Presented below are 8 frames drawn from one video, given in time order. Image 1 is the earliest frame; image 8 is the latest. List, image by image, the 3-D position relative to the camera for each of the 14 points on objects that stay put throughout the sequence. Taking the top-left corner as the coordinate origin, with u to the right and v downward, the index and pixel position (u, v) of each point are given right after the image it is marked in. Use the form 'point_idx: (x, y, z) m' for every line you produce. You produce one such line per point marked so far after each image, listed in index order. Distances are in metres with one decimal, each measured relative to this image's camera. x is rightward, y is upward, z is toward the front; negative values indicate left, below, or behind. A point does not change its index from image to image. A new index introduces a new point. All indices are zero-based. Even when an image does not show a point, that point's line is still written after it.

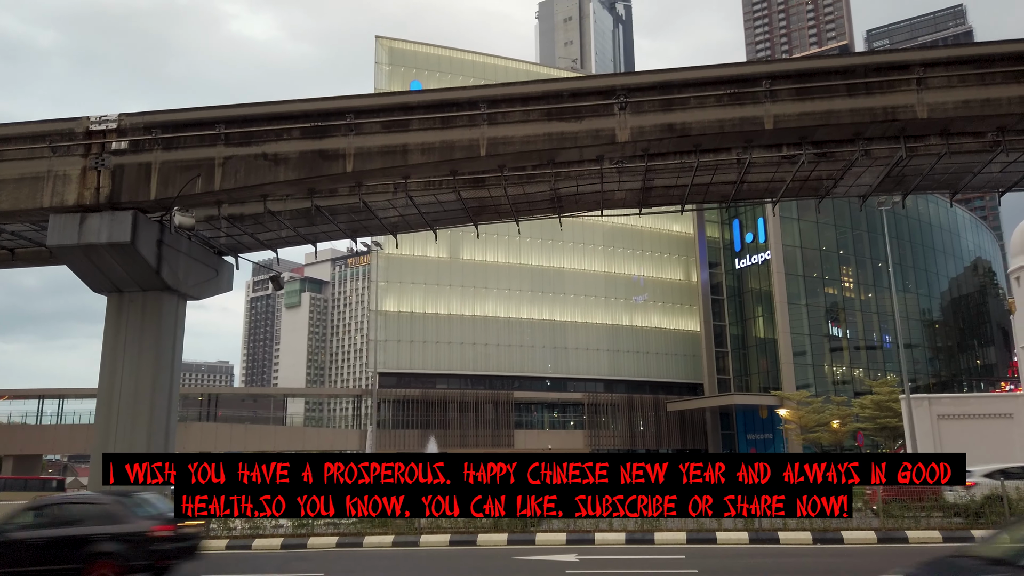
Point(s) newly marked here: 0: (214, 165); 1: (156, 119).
0: (-7.2, +2.9, +17.7) m
1: (-8.8, +4.2, +18.0) m
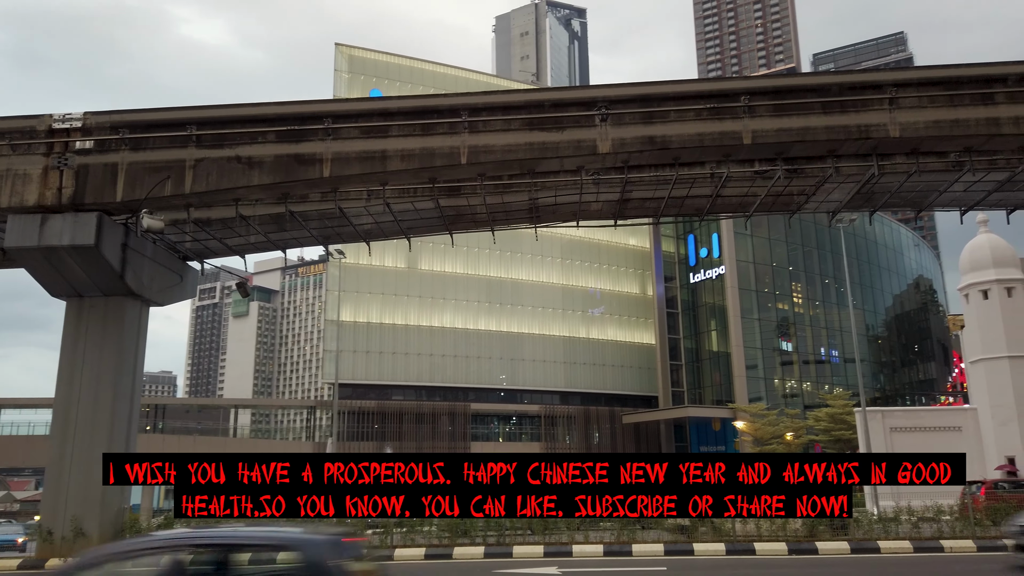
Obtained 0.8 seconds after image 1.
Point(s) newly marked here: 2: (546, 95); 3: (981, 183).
0: (-7.7, +2.8, +17.1) m
1: (-9.2, +4.0, +17.3) m
2: (+0.8, +4.5, +17.0) m
3: (+12.2, +2.7, +18.8) m
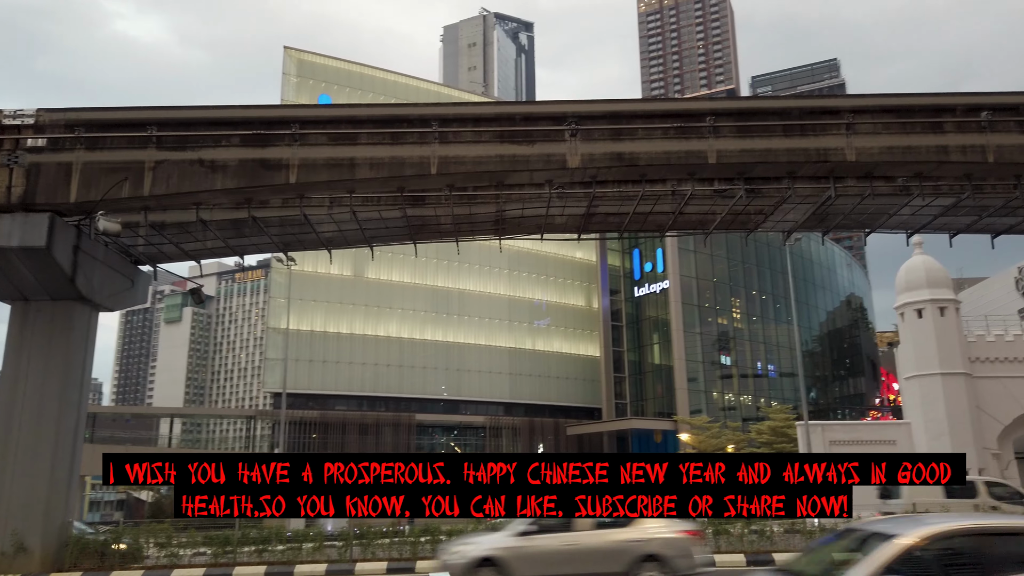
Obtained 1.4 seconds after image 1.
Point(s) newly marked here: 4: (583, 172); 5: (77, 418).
0: (-8.4, +2.7, +16.6) m
1: (-9.9, +3.9, +16.7) m
2: (+0.1, +4.2, +17.1) m
3: (+11.3, +2.2, +19.7) m
4: (+1.7, +2.8, +17.4) m
5: (-10.3, -3.0, +17.3) m
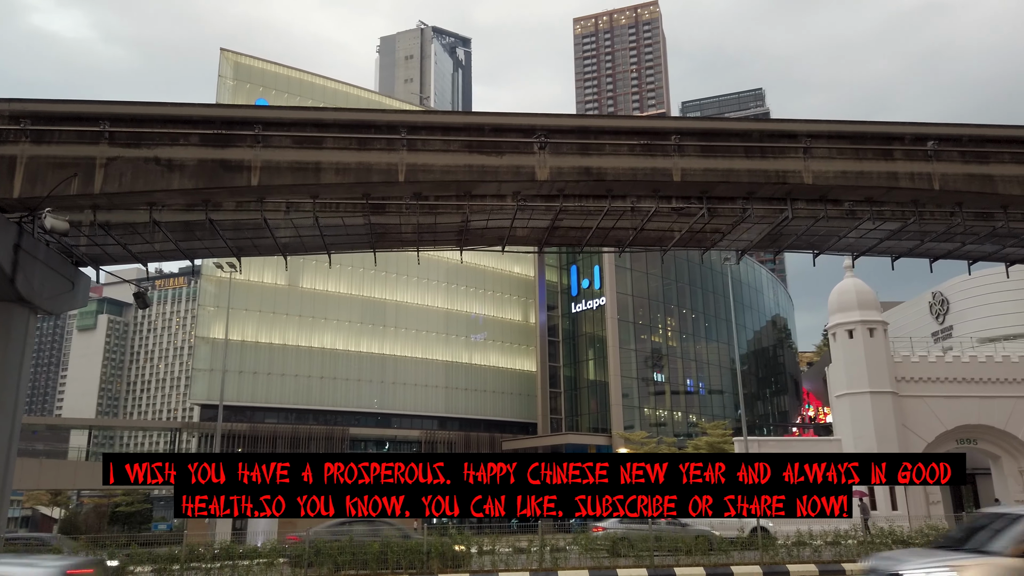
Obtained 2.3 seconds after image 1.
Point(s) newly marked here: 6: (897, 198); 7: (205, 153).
0: (-9.0, +2.6, +15.7) m
1: (-10.6, +3.9, +15.8) m
2: (-0.6, +4.0, +17.1) m
3: (+10.2, +1.6, +20.6) m
4: (+0.9, +2.5, +17.5) m
5: (-11.2, -3.0, +16.2) m
6: (+10.0, +2.3, +18.8) m
7: (-6.8, +3.0, +16.1) m
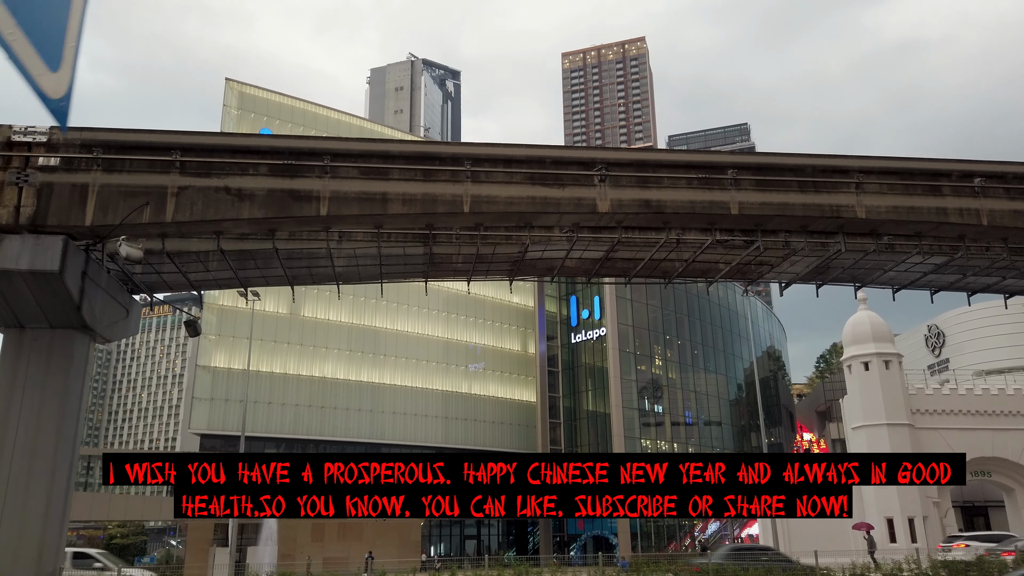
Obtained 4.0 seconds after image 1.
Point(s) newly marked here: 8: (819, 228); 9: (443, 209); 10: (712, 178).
0: (-7.5, +2.0, +15.9) m
1: (-9.1, +3.3, +15.9) m
2: (+0.9, +3.3, +17.4) m
3: (+11.7, +0.6, +21.0) m
4: (+2.4, +1.7, +17.7) m
5: (-9.7, -3.6, +16.1) m
6: (+11.4, +1.5, +19.1) m
7: (-5.3, +2.4, +16.3) m
8: (+8.0, +1.6, +18.9) m
9: (-1.6, +1.8, +16.8) m
10: (+4.9, +2.7, +17.8) m
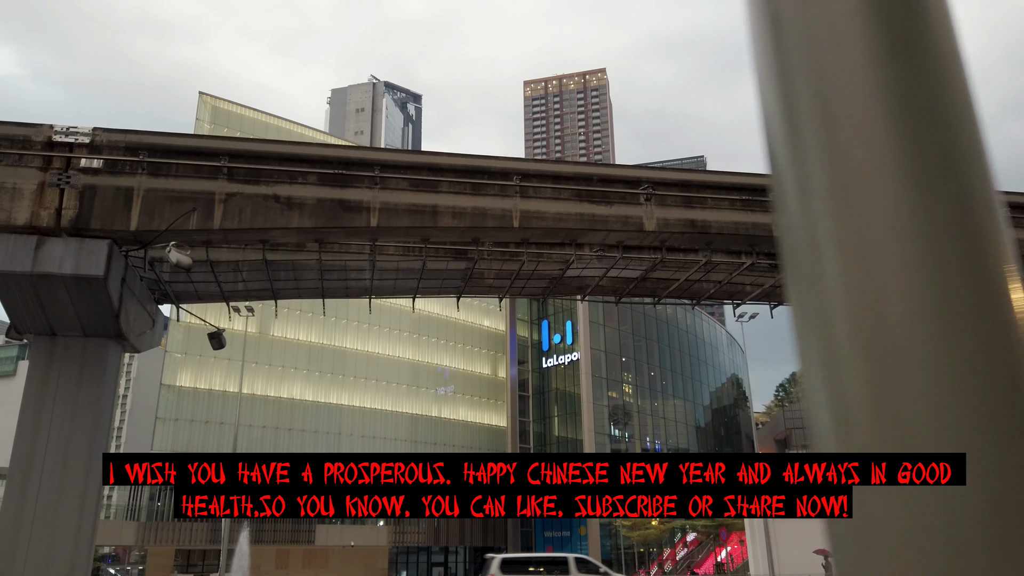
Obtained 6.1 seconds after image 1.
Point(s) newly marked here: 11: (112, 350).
0: (-6.3, +1.8, +15.5) m
1: (-7.8, +3.2, +15.5) m
2: (+2.0, +2.8, +17.4) m
3: (+12.5, -0.1, +21.4) m
4: (+3.5, +1.3, +17.8) m
5: (-8.7, -3.8, +15.4) m
6: (+12.4, +0.8, +19.7) m
7: (-4.1, +2.1, +16.0) m
8: (+9.0, +1.0, +19.3) m
9: (-0.5, +1.5, +16.7) m
10: (+6.0, +2.2, +18.1) m
11: (-8.8, -1.4, +16.1) m
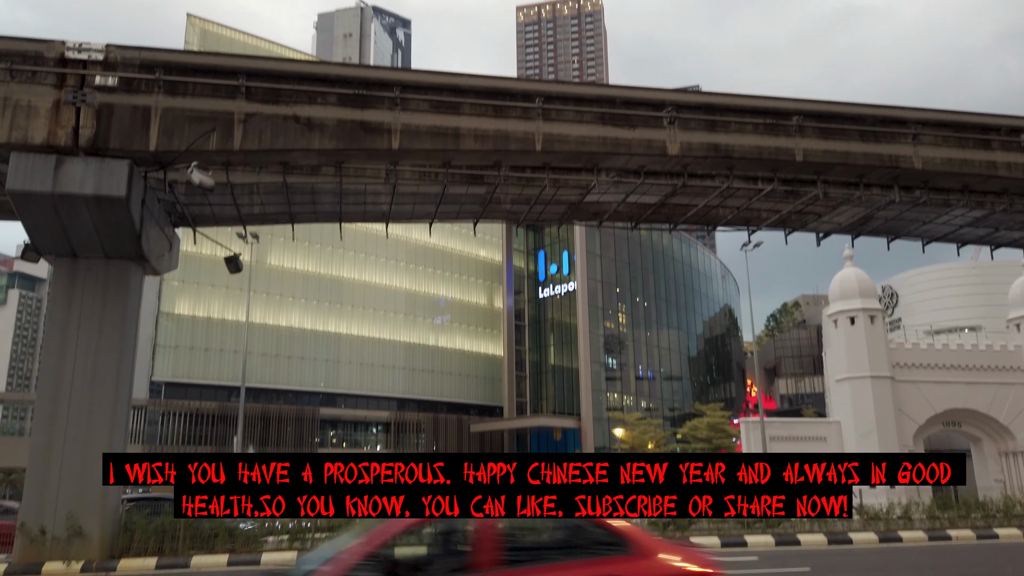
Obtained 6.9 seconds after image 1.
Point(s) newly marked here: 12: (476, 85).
0: (-5.8, +3.5, +15.2) m
1: (-7.3, +4.8, +15.1) m
2: (+2.5, +4.6, +17.1) m
3: (+13.0, +2.0, +21.5) m
4: (+4.0, +3.1, +17.6) m
5: (-8.1, -2.1, +15.6) m
6: (+12.9, +2.7, +19.6) m
7: (-3.6, +3.8, +15.7) m
8: (+9.5, +2.9, +19.2) m
9: (+0.1, +3.2, +16.5) m
10: (+6.5, +4.0, +17.9) m
11: (-8.3, +0.3, +16.1) m
12: (-0.8, +4.6, +16.4) m
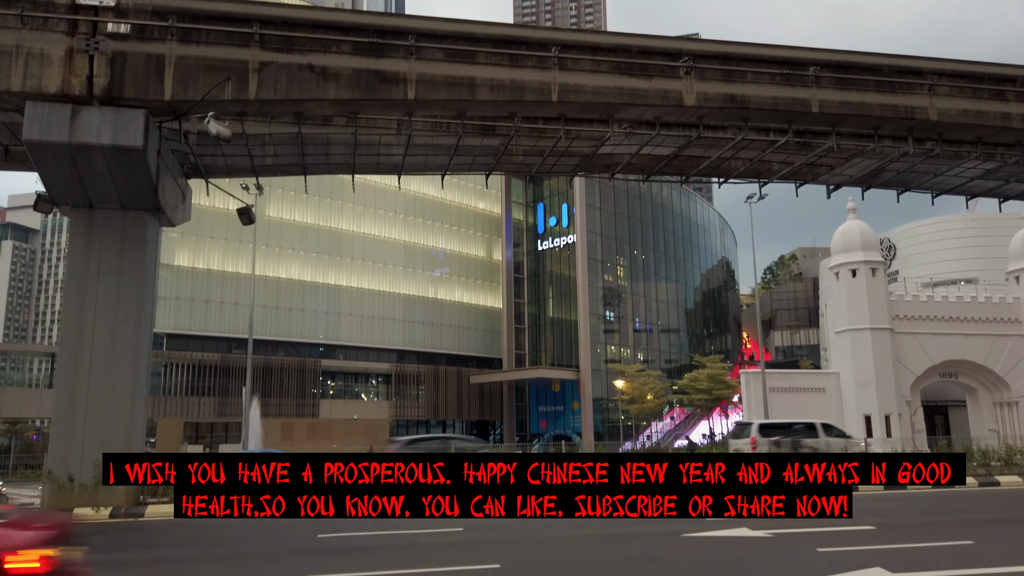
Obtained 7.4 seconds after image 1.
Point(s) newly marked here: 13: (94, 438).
0: (-5.5, +4.5, +15.0) m
1: (-7.0, +5.8, +14.8) m
2: (+2.9, +5.8, +16.9) m
3: (+13.3, +3.4, +21.5) m
4: (+4.3, +4.2, +17.5) m
5: (-7.8, -1.1, +15.8) m
6: (+13.2, +4.0, +19.6) m
7: (-3.3, +4.8, +15.6) m
8: (+9.8, +4.2, +19.1) m
9: (+0.4, +4.3, +16.4) m
10: (+6.9, +5.2, +17.7) m
11: (-8.0, +1.4, +16.1) m
12: (-0.5, +5.7, +16.2) m
13: (-8.6, -3.0, +15.1) m
